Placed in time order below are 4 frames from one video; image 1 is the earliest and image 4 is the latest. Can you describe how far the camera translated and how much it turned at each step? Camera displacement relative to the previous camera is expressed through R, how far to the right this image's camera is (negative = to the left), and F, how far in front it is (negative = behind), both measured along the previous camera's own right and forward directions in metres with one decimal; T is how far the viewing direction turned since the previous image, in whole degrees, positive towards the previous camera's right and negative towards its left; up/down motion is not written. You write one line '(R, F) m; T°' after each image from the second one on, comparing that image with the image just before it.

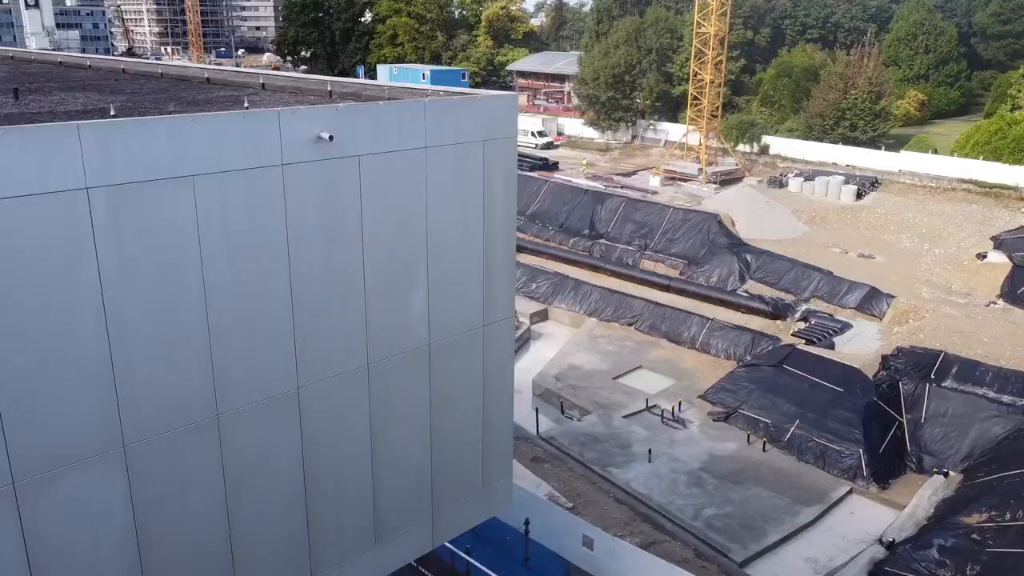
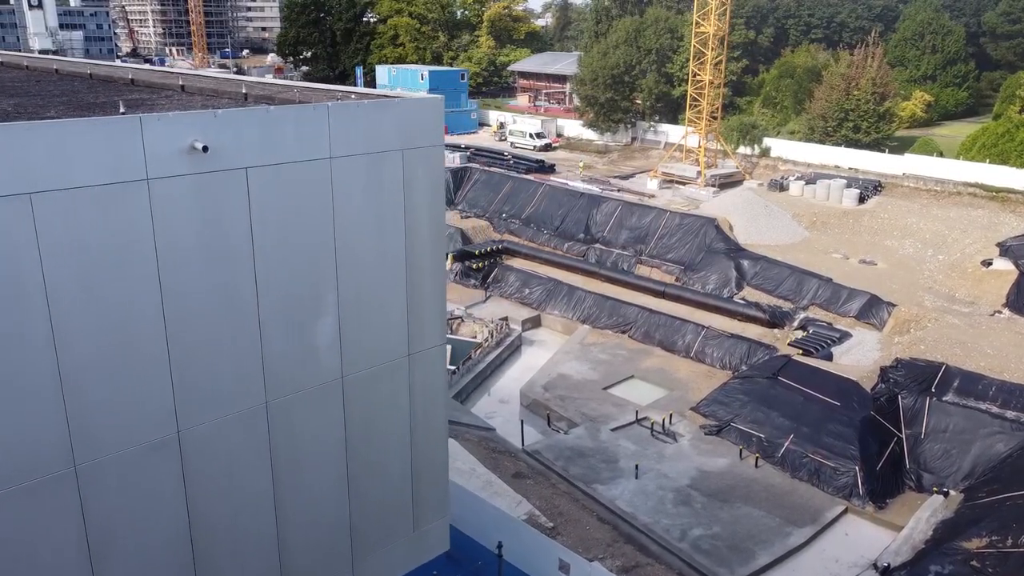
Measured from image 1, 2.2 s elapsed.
(+0.5, +0.5) m; -1°
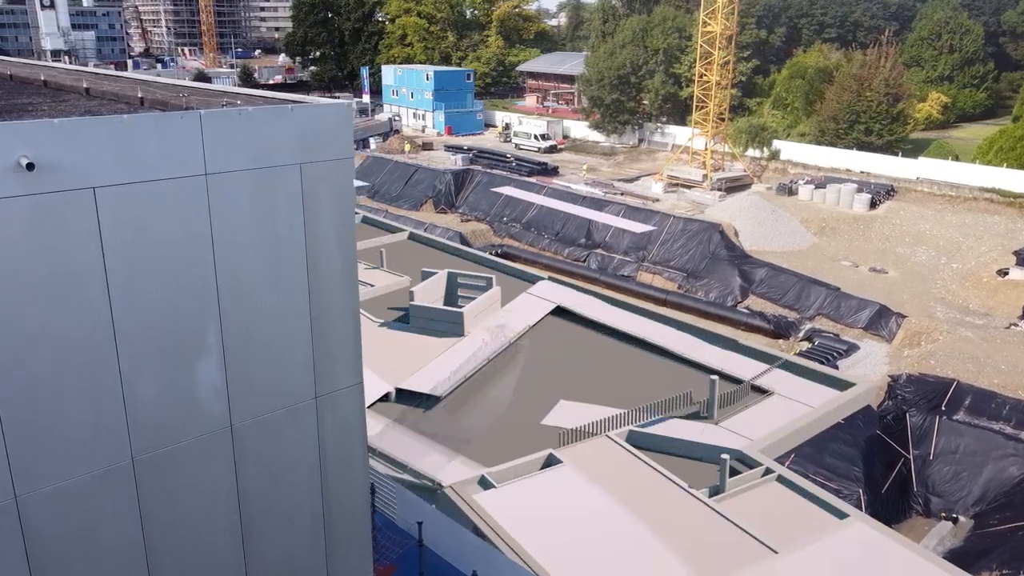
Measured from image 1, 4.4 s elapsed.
(+0.5, +0.6) m; -1°
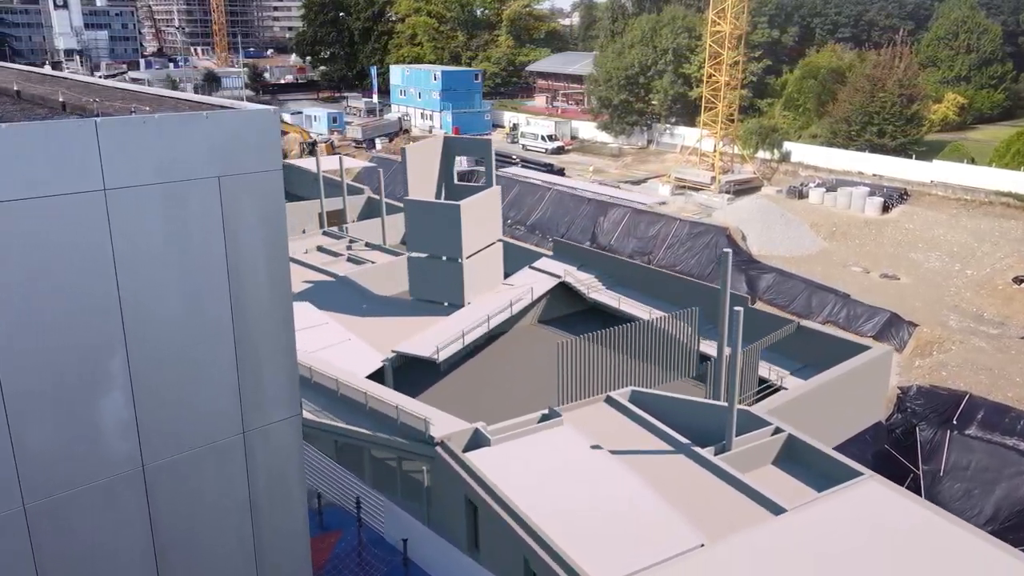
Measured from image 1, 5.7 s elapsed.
(+0.3, +0.4) m; -1°
